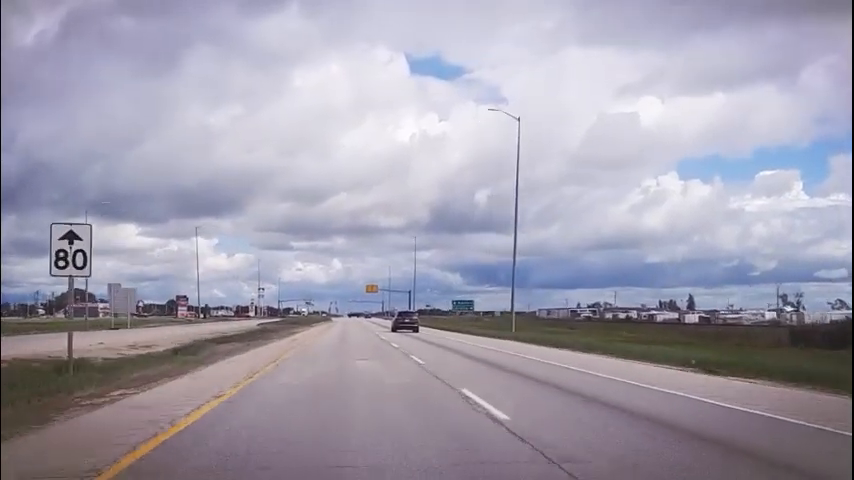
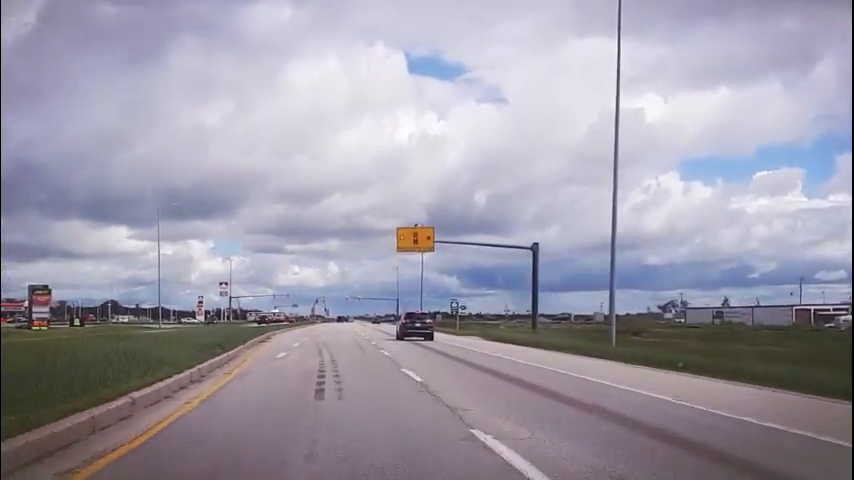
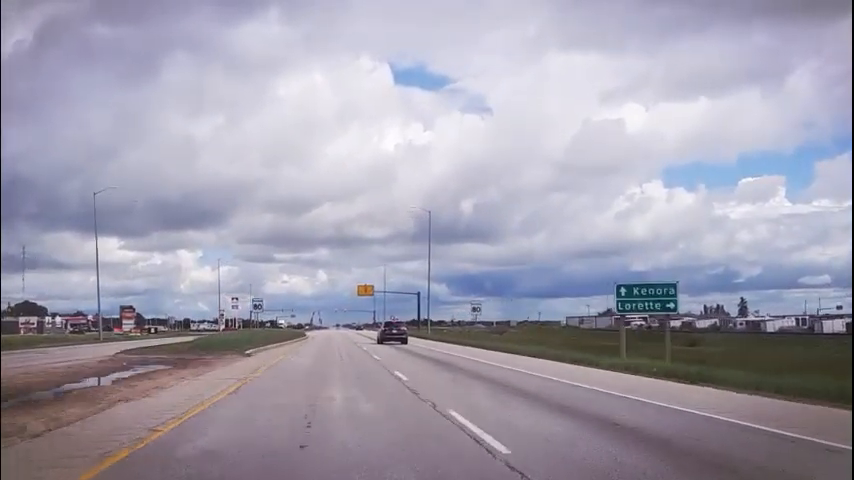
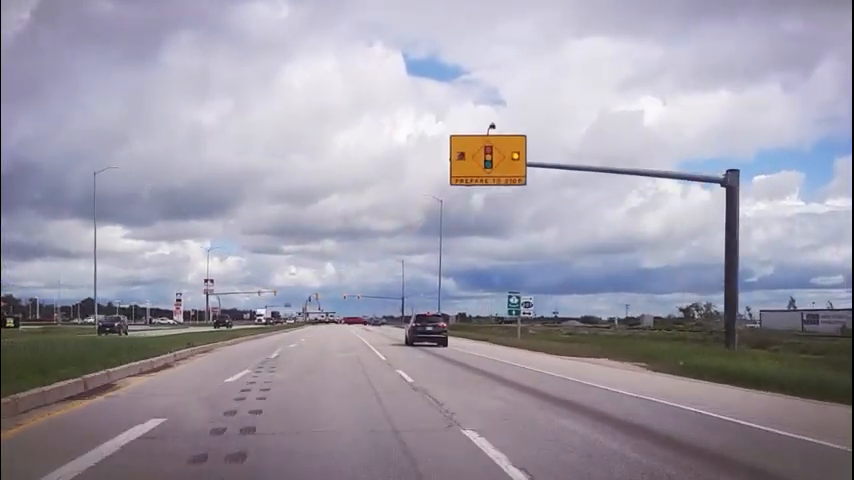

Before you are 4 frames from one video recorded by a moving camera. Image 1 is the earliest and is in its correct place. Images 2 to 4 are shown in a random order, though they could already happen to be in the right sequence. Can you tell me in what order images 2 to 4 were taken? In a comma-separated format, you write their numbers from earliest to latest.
3, 2, 4
